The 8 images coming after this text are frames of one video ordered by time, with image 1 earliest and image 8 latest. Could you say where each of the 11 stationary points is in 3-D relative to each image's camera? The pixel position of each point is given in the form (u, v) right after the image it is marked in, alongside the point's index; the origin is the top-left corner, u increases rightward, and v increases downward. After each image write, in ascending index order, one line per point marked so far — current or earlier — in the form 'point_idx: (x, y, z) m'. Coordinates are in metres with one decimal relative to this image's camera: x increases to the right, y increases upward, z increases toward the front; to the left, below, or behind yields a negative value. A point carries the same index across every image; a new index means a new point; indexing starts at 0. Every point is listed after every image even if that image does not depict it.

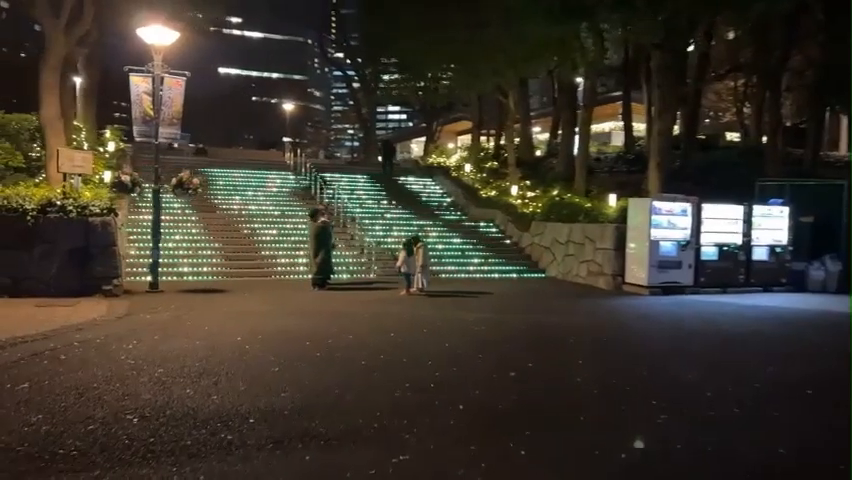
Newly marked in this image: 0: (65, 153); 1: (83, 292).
0: (-8.5, +2.0, +16.5) m
1: (-7.8, -1.2, +15.9) m
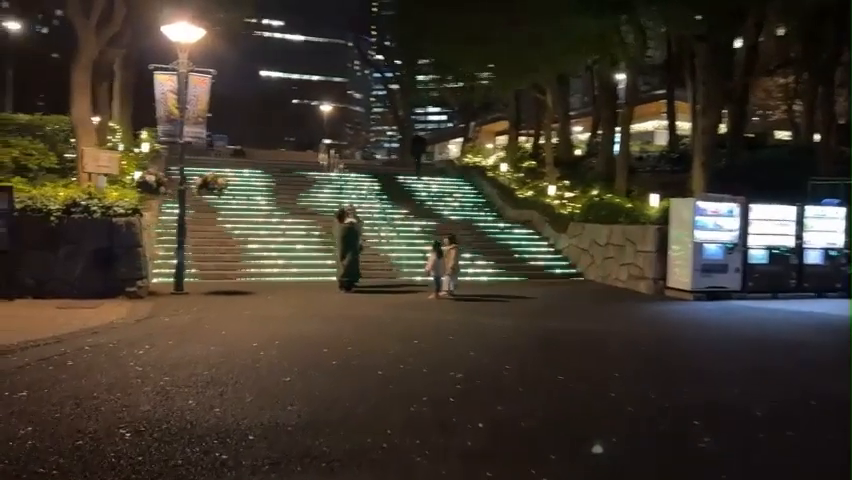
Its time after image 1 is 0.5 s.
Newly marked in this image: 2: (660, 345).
0: (-7.8, +2.0, +16.3) m
1: (-7.2, -1.2, +15.7) m
2: (+4.1, -1.8, +12.3) m
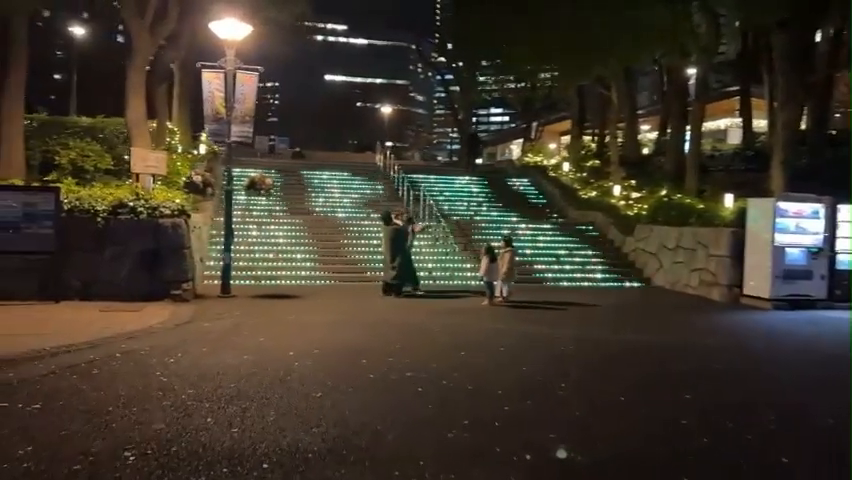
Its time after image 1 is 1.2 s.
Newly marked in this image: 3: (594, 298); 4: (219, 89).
0: (-6.6, +2.0, +16.0) m
1: (-6.0, -1.2, +15.4) m
2: (+4.9, -1.9, +11.0) m
3: (+4.2, -1.5, +17.7) m
4: (-4.8, +3.5, +16.3) m
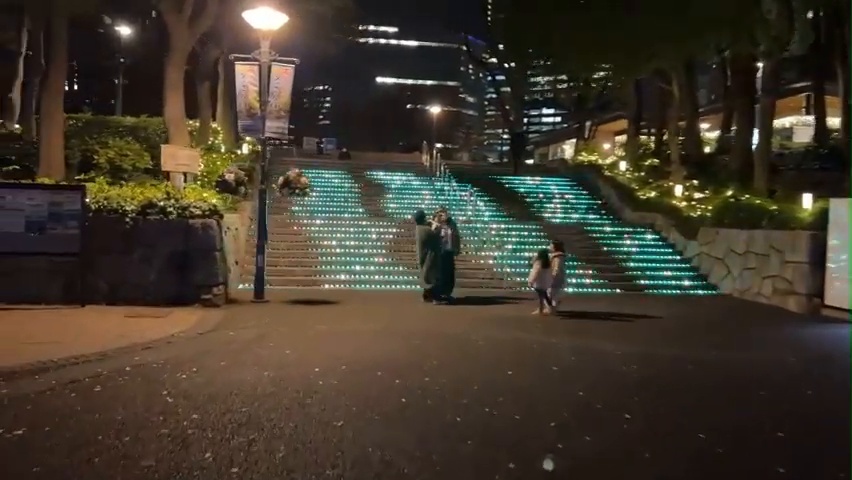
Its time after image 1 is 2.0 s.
0: (-5.6, +1.9, +15.3) m
1: (-5.1, -1.3, +14.6) m
2: (+5.4, -2.0, +9.4) m
3: (+5.3, -1.6, +16.2) m
4: (-3.8, +3.5, +15.4) m
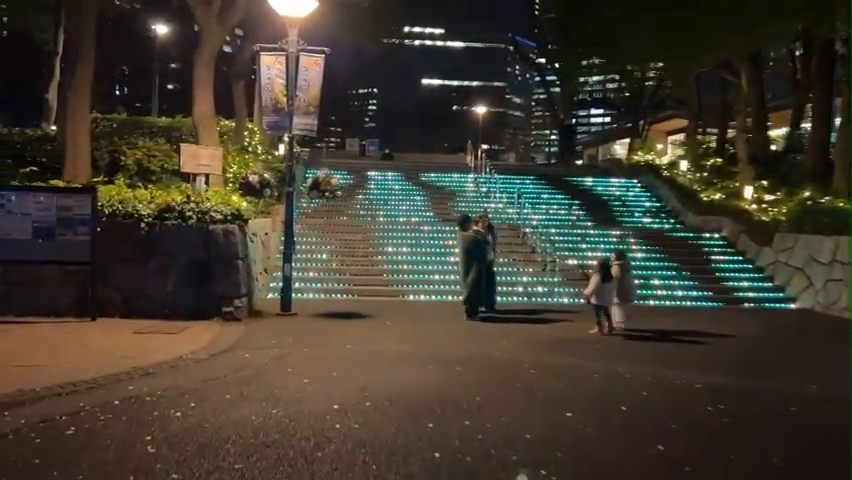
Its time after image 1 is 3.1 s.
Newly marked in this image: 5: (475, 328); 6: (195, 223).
0: (-4.7, +1.8, +14.1) m
1: (-4.3, -1.4, +13.3) m
2: (+5.9, -2.1, +7.5) m
3: (+6.2, -1.7, +14.2) m
4: (-2.9, +3.3, +14.1) m
5: (+0.9, -1.6, +12.9) m
6: (-4.4, +0.3, +13.4) m
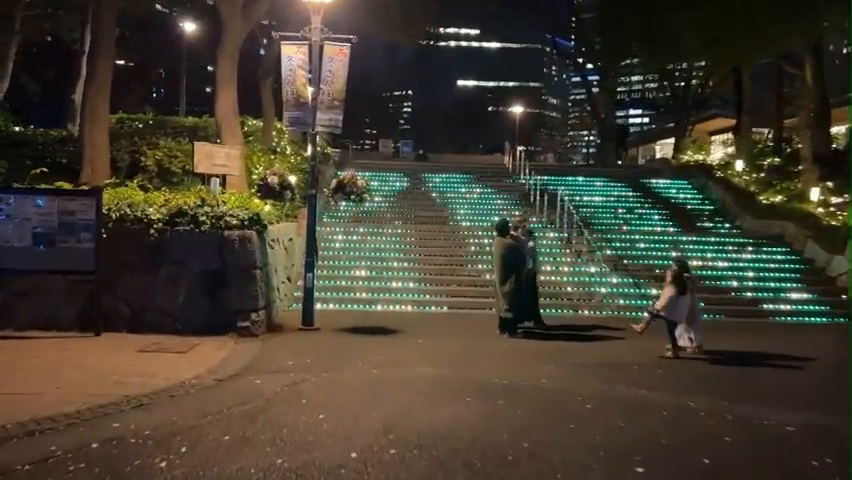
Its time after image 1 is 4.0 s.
0: (-4.1, +1.7, +12.9) m
1: (-3.7, -1.5, +12.1) m
2: (+6.2, -2.3, +5.8) m
3: (+6.8, -1.9, +12.5) m
4: (-2.3, +3.2, +12.9) m
5: (+1.5, -1.8, +11.5) m
6: (-3.8, +0.2, +12.3) m
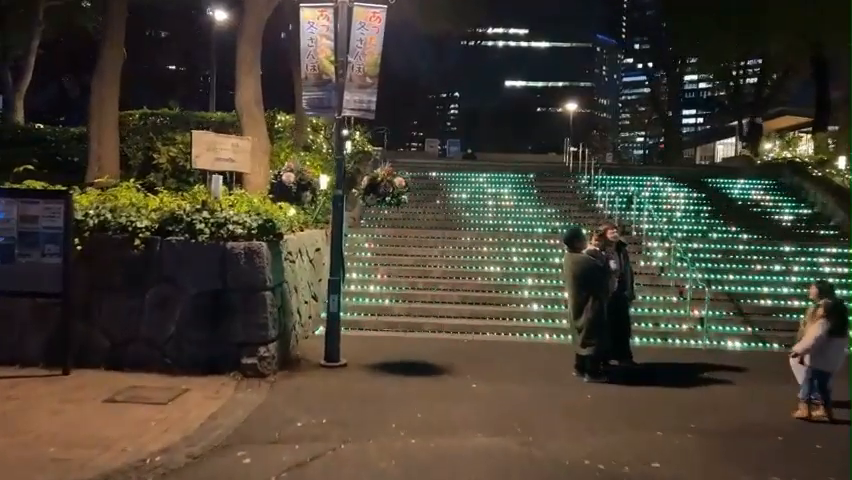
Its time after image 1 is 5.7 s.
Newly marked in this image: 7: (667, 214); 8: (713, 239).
0: (-3.3, +1.5, +10.4) m
1: (-2.9, -1.7, +9.6) m
2: (+6.5, -2.5, +2.6) m
3: (+7.6, -2.1, +9.3) m
4: (-1.4, +3.0, +10.2) m
5: (+2.2, -2.0, +8.6) m
6: (-3.0, 0.0, +9.7) m
7: (+6.7, +0.8, +19.4) m
8: (+7.0, 0.0, +17.0) m
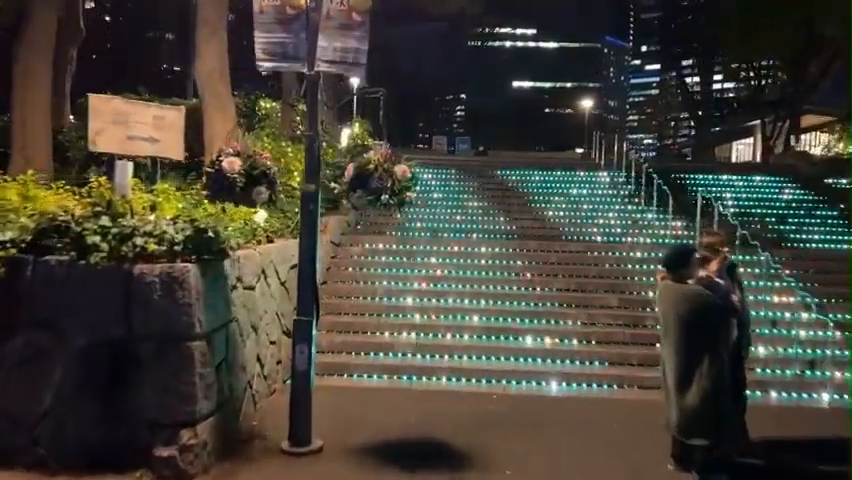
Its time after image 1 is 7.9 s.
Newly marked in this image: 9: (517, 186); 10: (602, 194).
0: (-3.1, +1.3, +7.0) m
1: (-2.8, -1.9, +6.1) m
2: (+6.6, -2.6, -0.9) m
3: (+7.7, -2.3, +5.7) m
4: (-1.3, +2.8, +6.8) m
5: (+2.3, -2.1, +5.1) m
6: (-2.9, -0.2, +6.3) m
7: (+6.9, +0.5, +15.9) m
8: (+7.2, -0.3, +13.5) m
9: (+2.2, +1.4, +17.2) m
10: (+4.3, +1.2, +17.1) m
